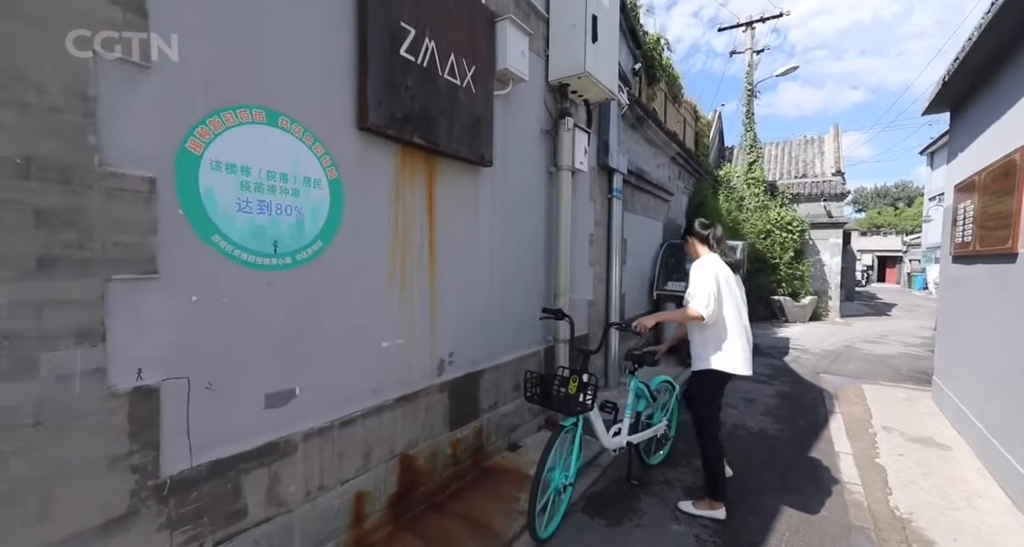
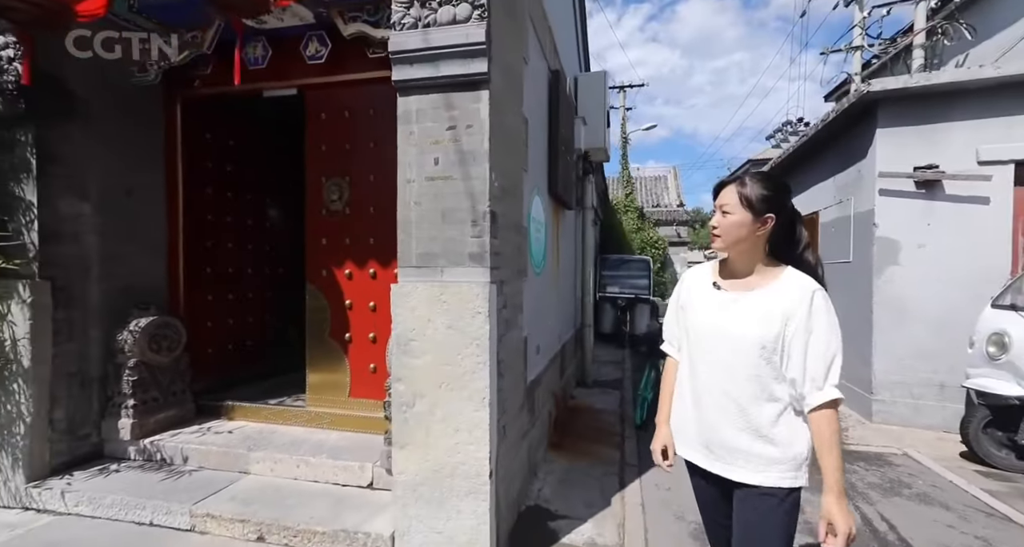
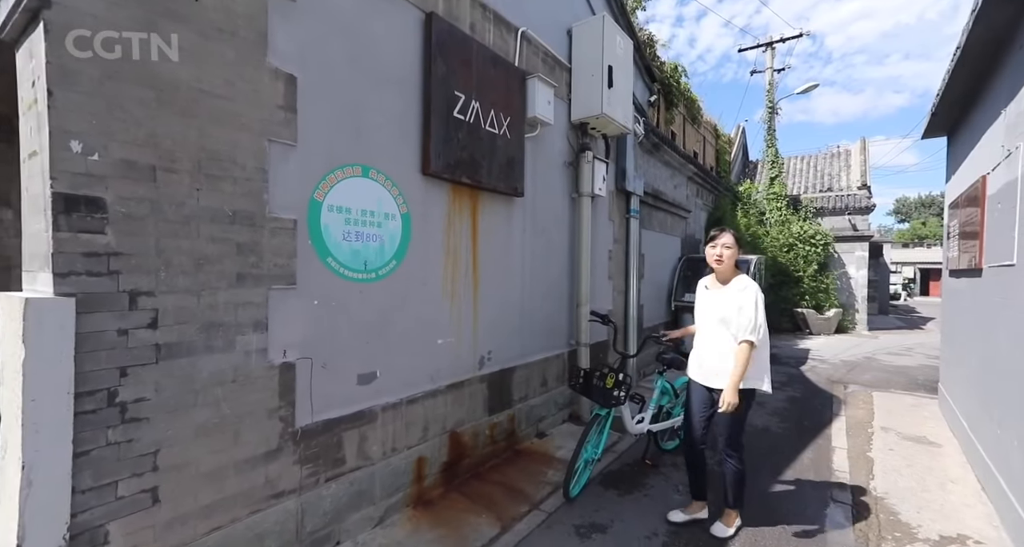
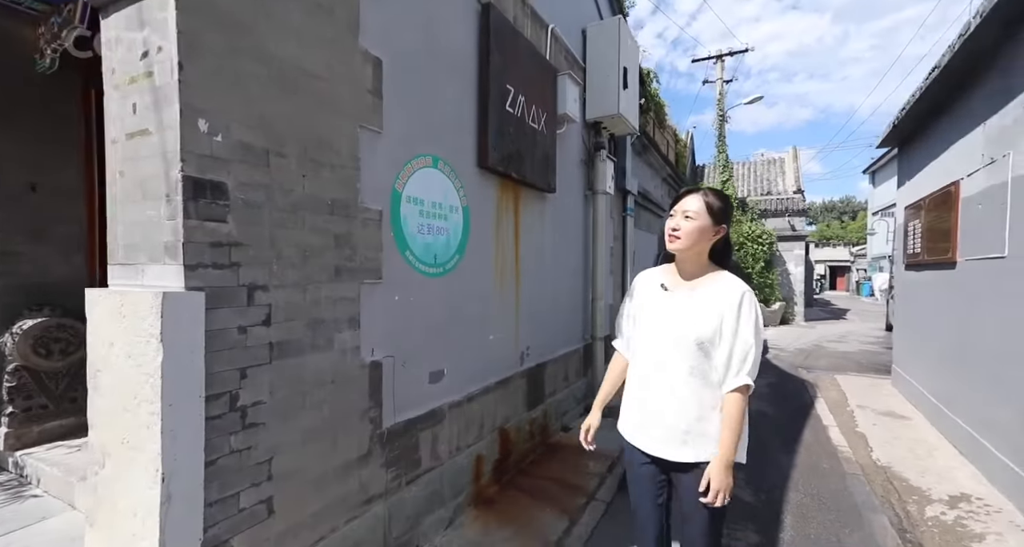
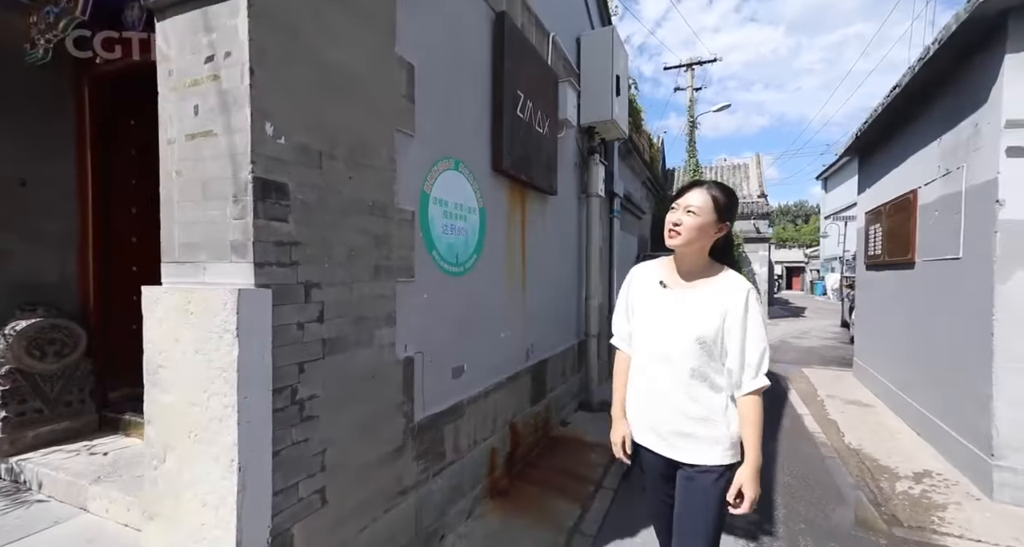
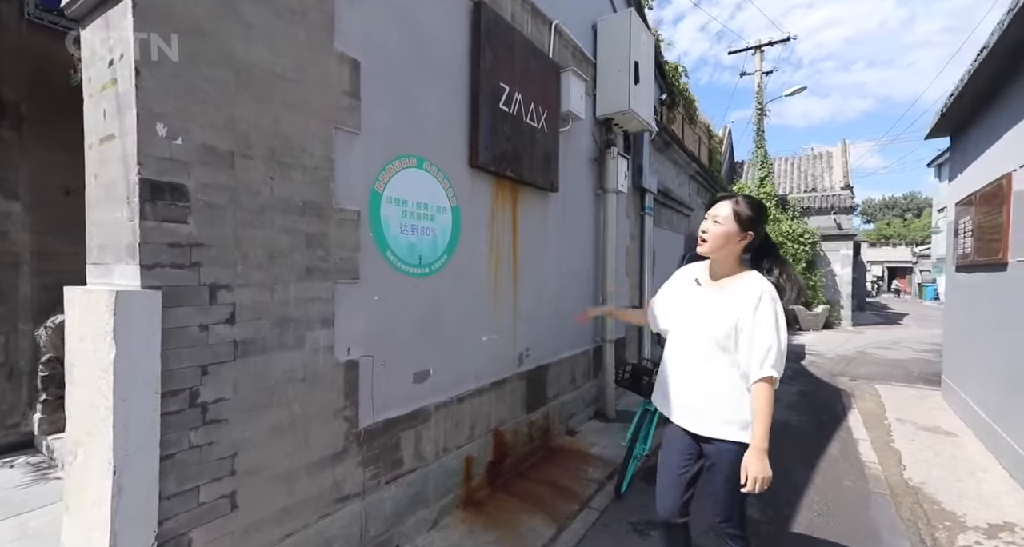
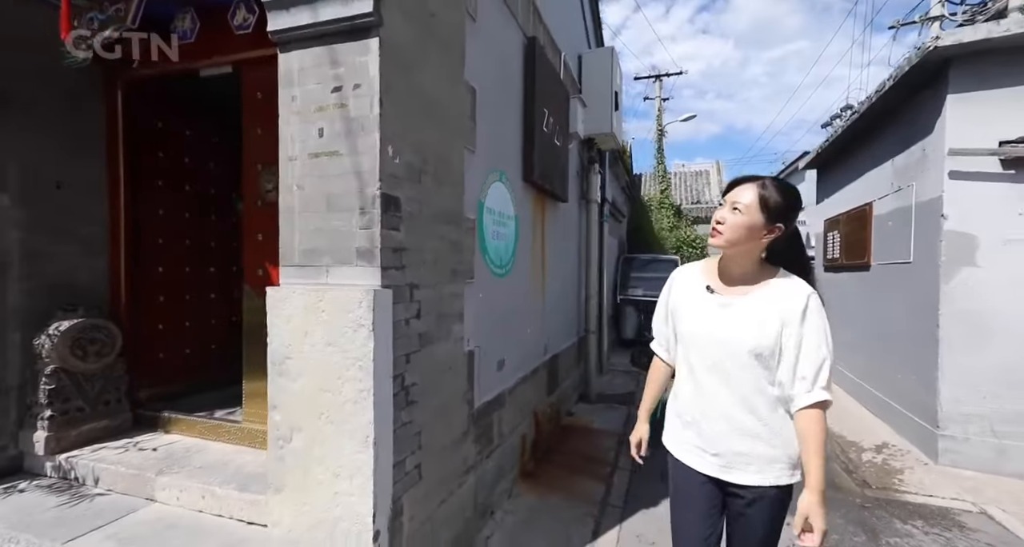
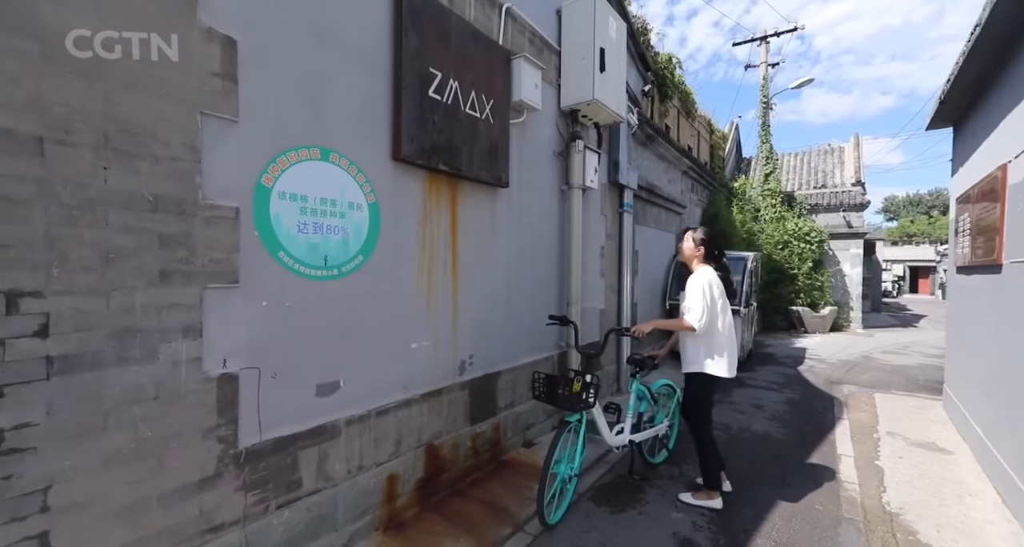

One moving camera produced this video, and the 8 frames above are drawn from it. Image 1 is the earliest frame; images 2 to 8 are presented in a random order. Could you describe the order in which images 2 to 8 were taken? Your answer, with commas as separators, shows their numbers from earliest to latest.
8, 3, 6, 4, 5, 7, 2
